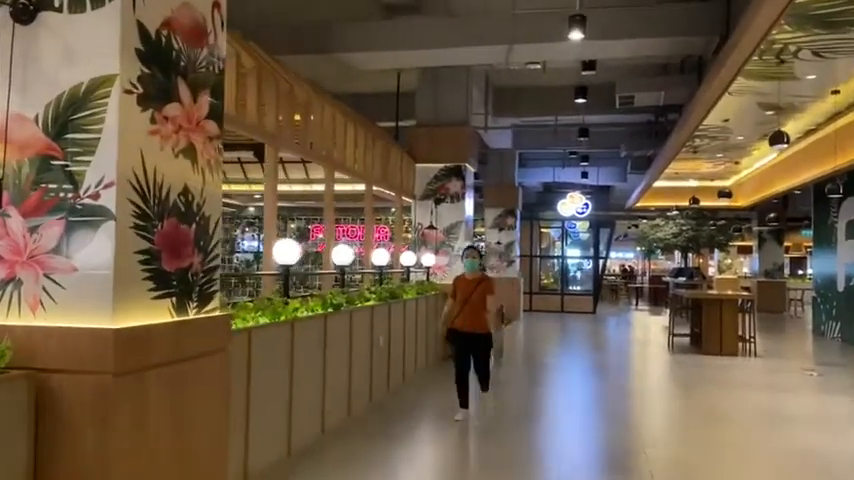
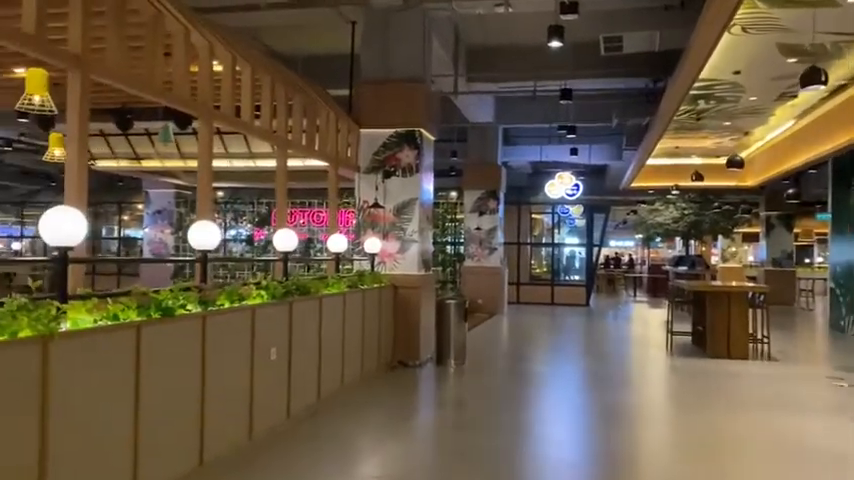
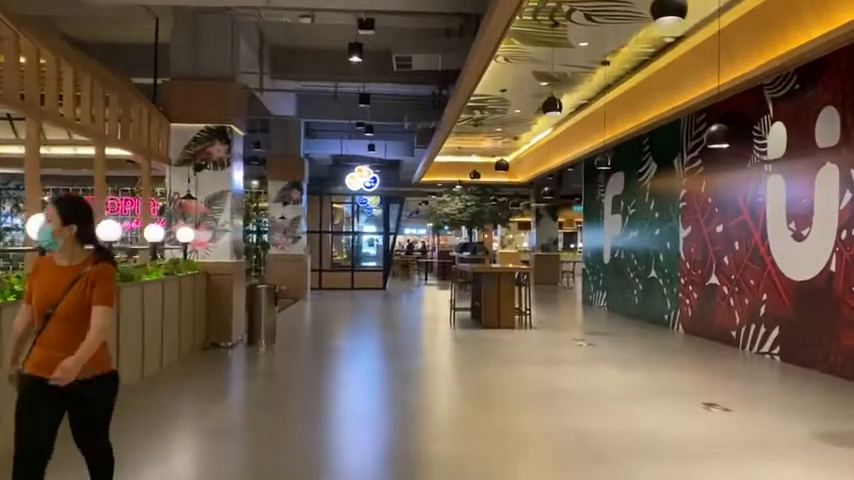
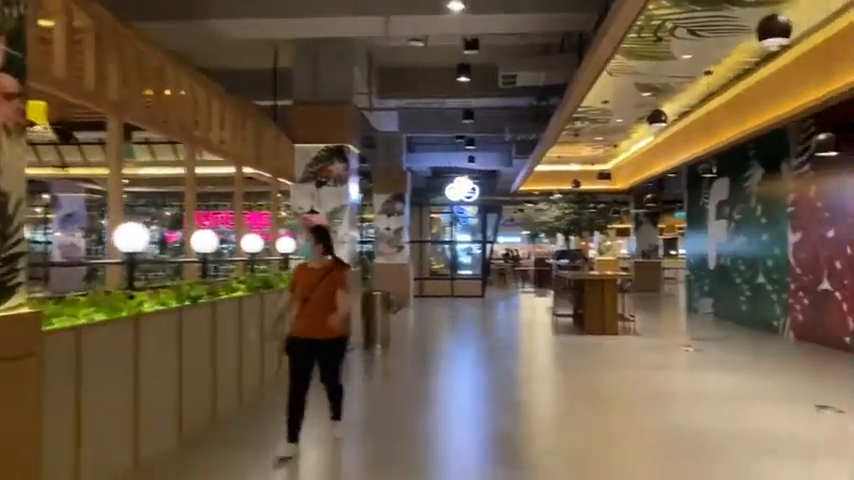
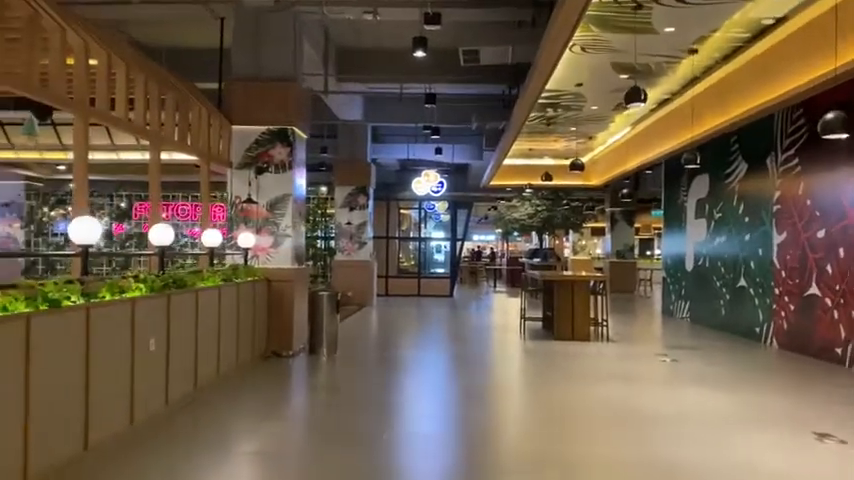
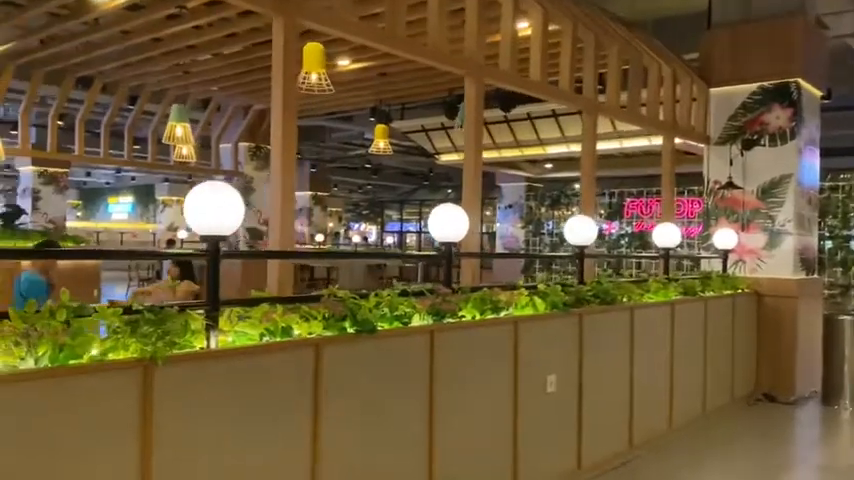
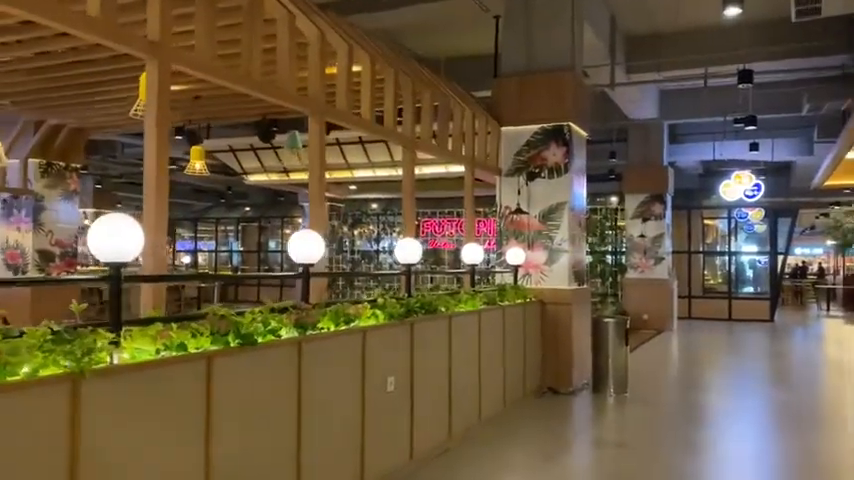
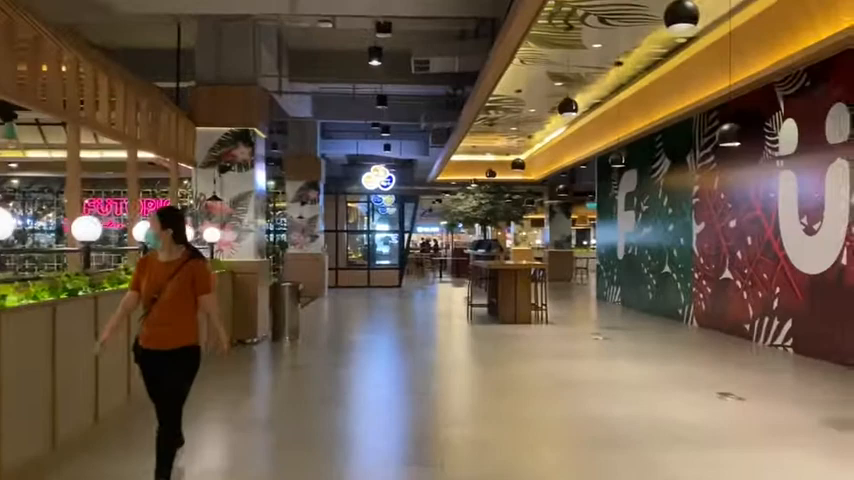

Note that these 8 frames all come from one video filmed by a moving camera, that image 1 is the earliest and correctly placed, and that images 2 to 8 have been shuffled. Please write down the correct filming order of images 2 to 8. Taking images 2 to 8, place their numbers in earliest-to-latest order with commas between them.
4, 8, 3, 5, 2, 7, 6
